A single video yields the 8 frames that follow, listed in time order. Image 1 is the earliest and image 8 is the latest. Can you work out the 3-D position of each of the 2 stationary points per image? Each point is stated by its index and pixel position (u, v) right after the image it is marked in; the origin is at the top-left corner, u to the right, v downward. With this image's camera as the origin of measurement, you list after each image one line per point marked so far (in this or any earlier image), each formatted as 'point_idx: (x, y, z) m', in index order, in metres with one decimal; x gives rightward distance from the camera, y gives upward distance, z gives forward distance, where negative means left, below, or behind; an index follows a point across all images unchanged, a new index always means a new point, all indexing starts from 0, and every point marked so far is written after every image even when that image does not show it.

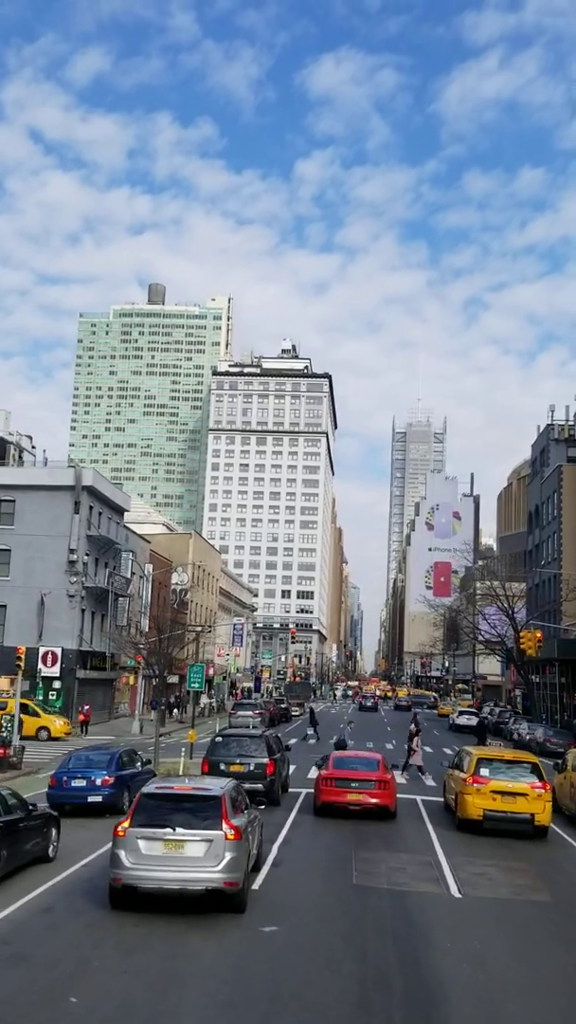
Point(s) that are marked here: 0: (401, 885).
0: (+1.9, -6.1, +14.6) m
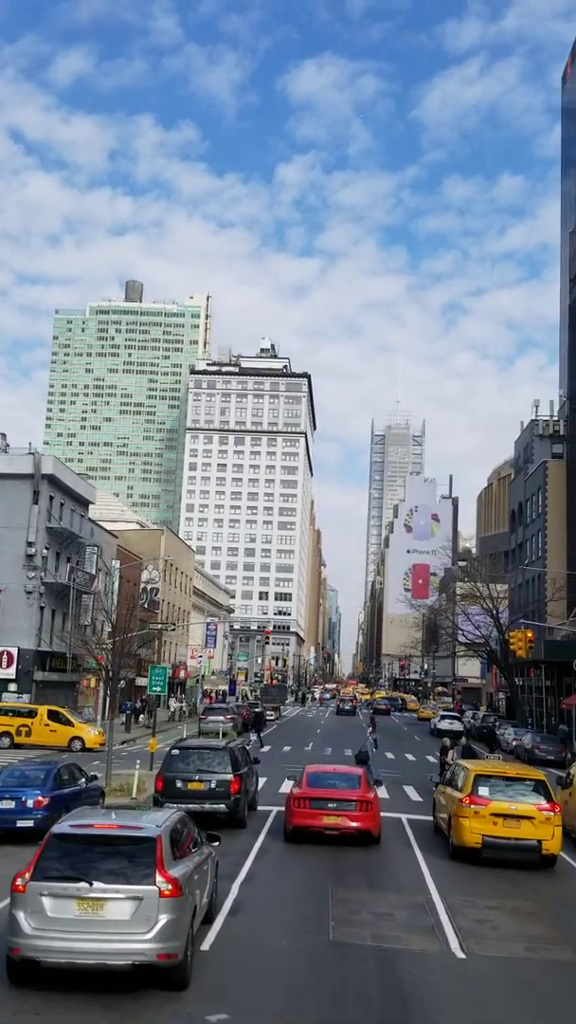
0: (+1.3, -5.7, +11.7) m
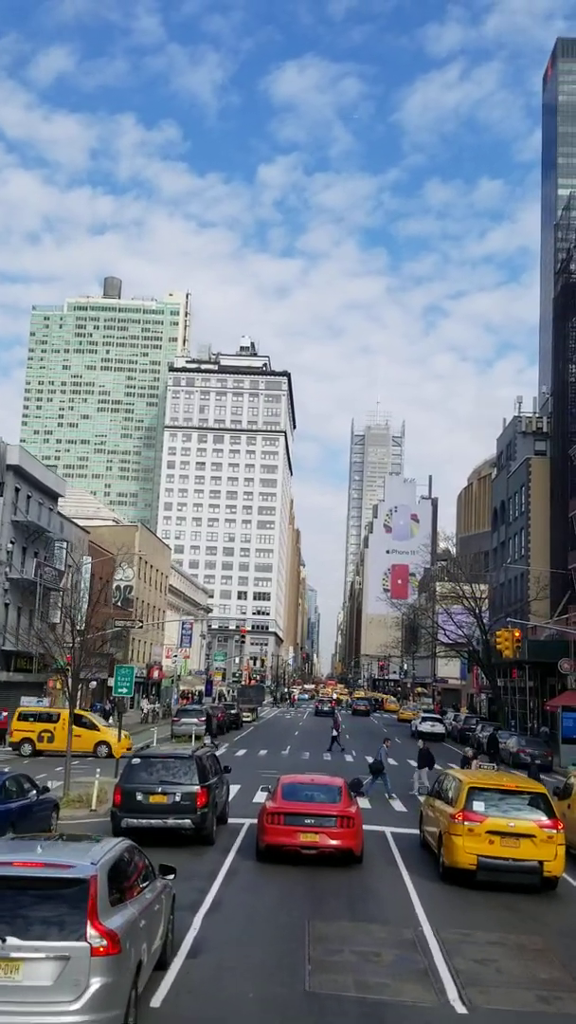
0: (+1.0, -5.3, +10.0) m
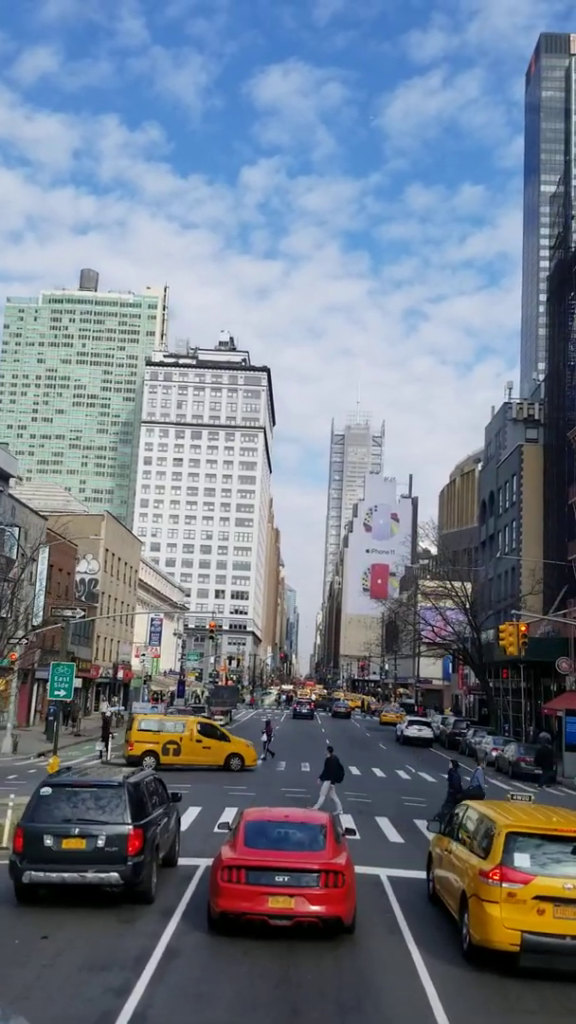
0: (+0.7, -4.5, +5.5) m
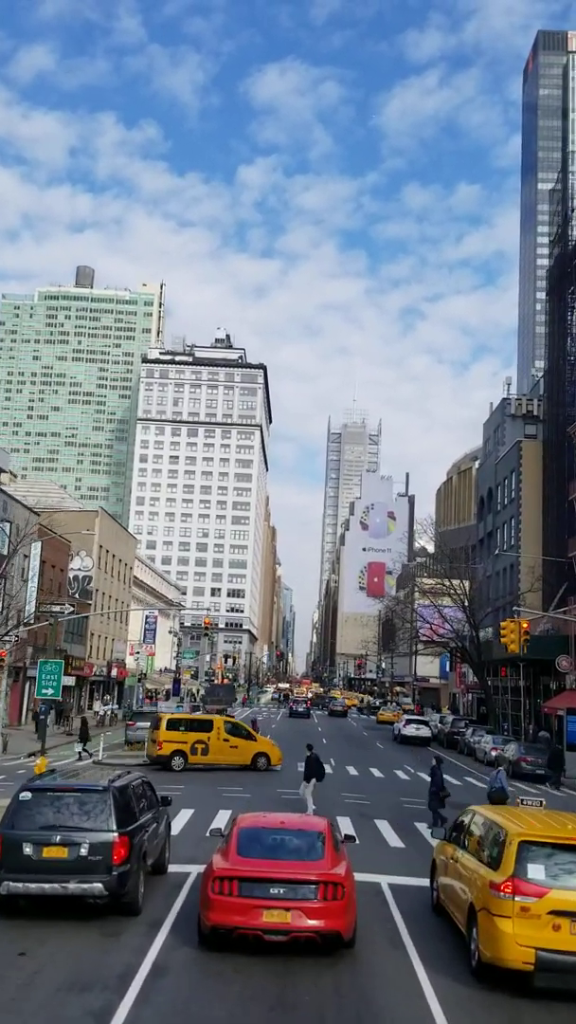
0: (+0.6, -4.3, +4.8) m
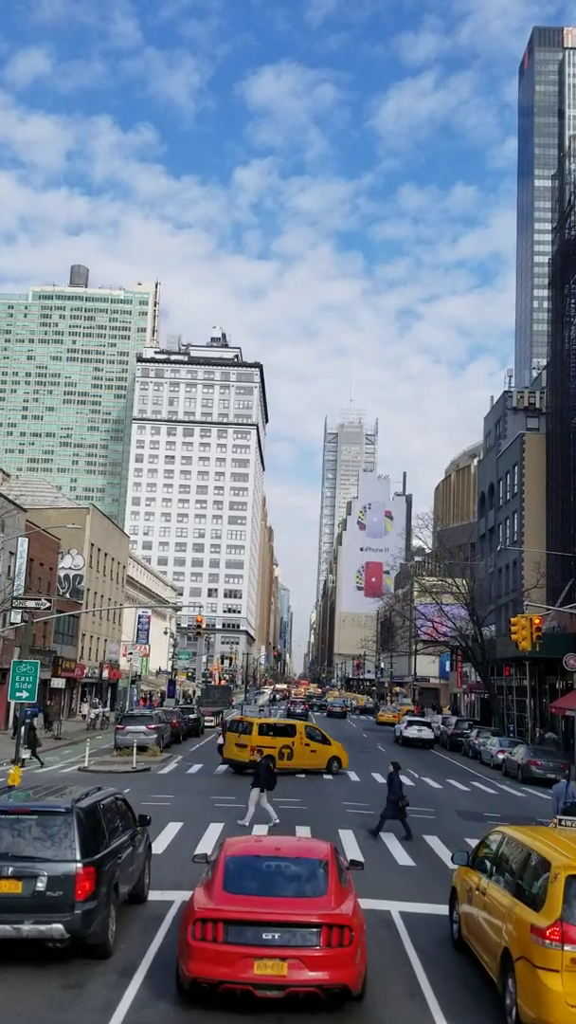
0: (+0.6, -4.0, +3.0) m
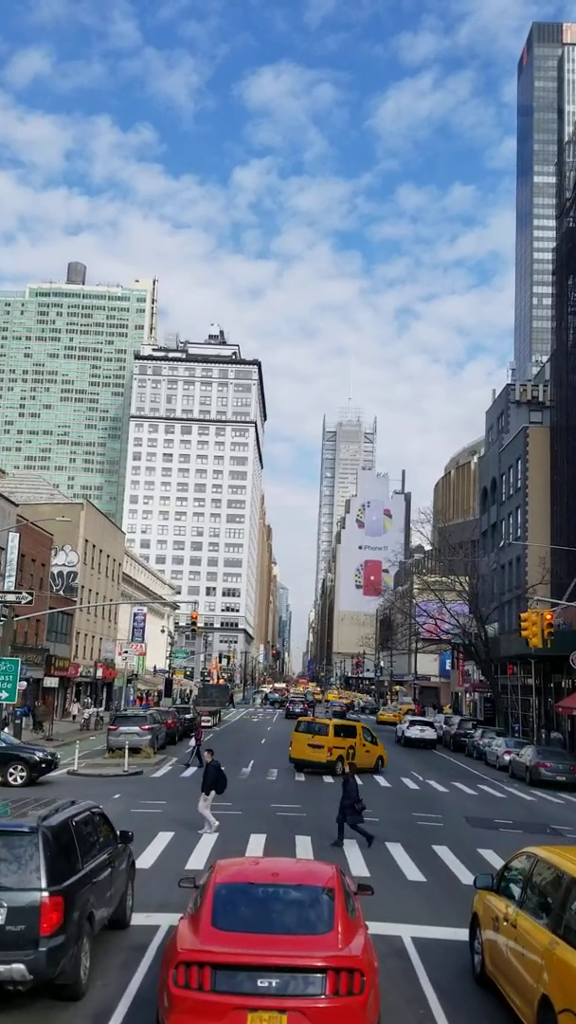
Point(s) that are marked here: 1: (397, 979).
0: (+0.6, -3.7, +1.6) m
1: (+1.2, -5.3, +10.2) m
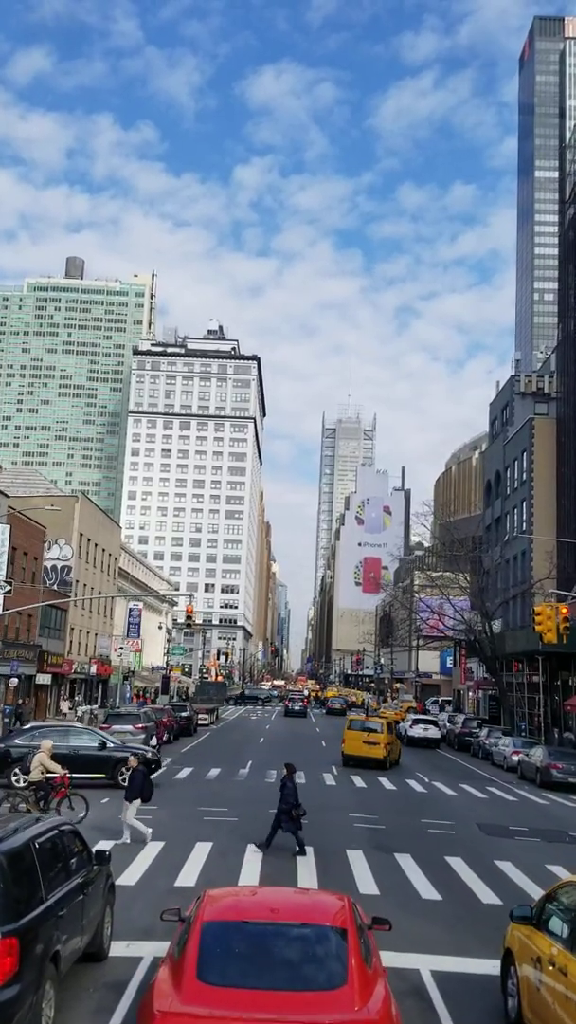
0: (+0.6, -3.4, +0.1) m
1: (+1.2, -5.0, +8.7) m
